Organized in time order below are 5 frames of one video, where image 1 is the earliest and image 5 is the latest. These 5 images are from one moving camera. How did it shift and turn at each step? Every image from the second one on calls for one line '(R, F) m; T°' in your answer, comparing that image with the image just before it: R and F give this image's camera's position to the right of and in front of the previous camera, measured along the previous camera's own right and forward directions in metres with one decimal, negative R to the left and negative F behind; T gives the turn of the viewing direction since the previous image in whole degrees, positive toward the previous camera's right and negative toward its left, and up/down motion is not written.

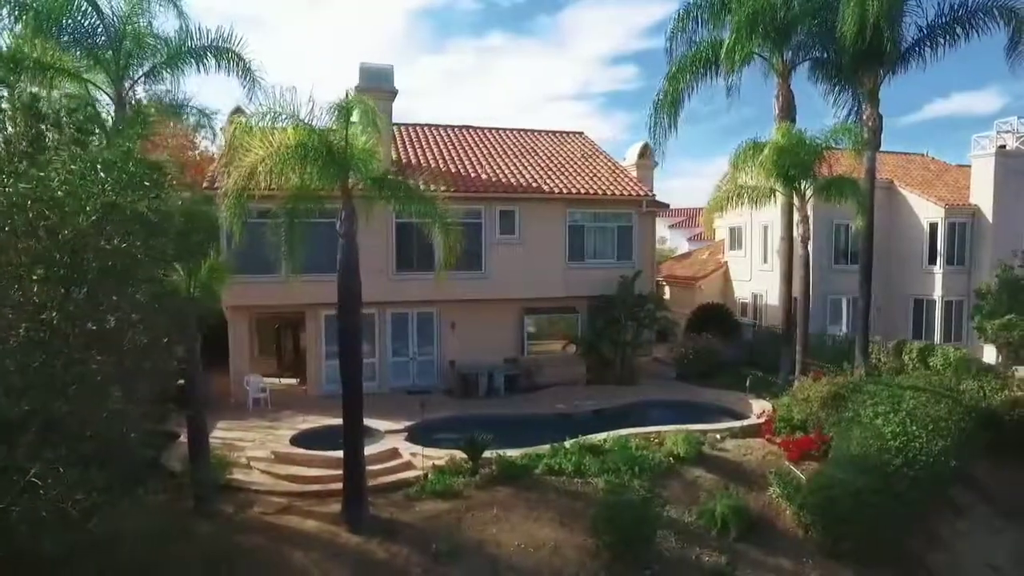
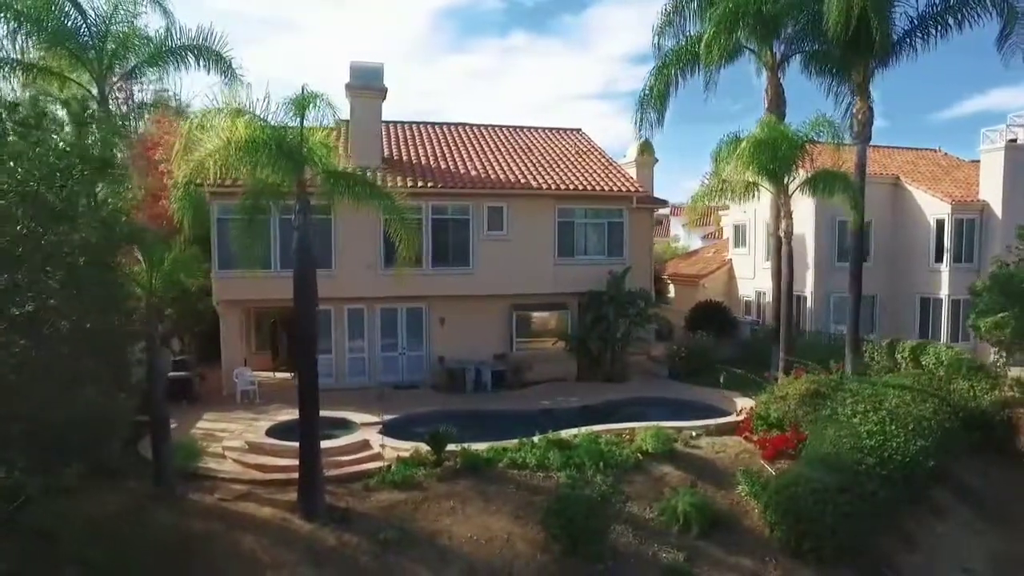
(+1.5, -0.1) m; -3°
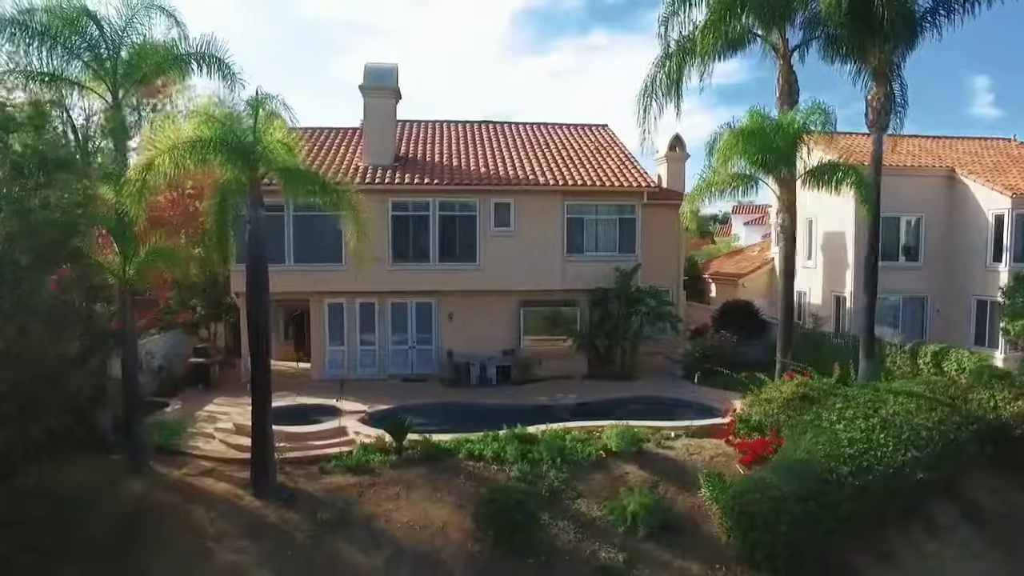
(+3.1, +0.1) m; -9°
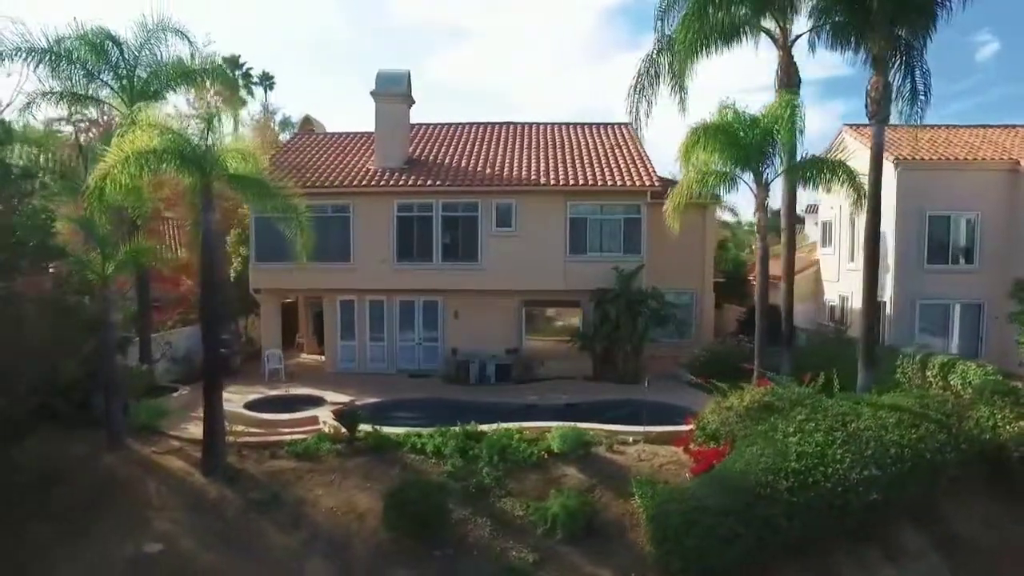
(+4.0, +0.2) m; -10°
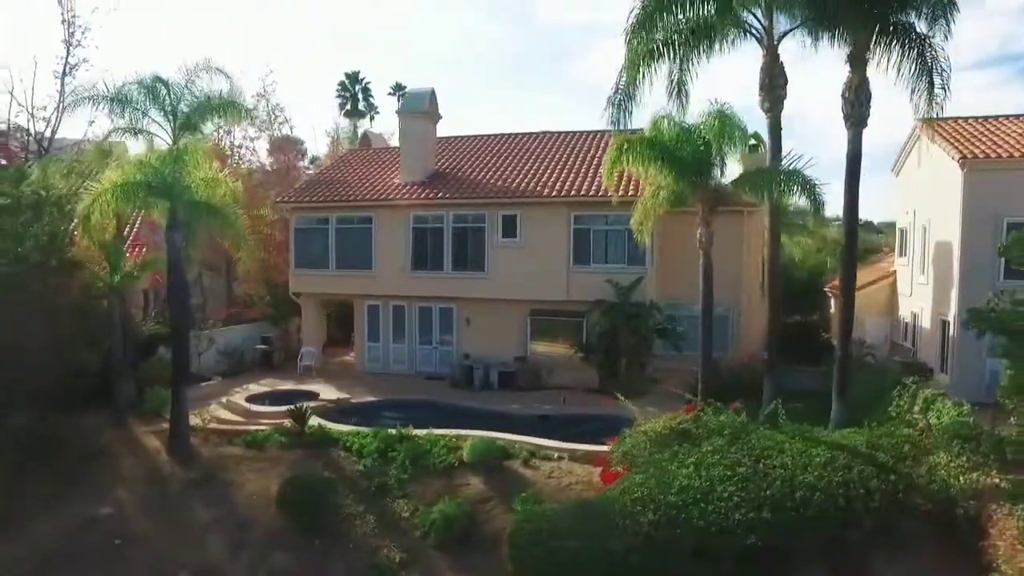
(+6.2, +0.7) m; -16°
